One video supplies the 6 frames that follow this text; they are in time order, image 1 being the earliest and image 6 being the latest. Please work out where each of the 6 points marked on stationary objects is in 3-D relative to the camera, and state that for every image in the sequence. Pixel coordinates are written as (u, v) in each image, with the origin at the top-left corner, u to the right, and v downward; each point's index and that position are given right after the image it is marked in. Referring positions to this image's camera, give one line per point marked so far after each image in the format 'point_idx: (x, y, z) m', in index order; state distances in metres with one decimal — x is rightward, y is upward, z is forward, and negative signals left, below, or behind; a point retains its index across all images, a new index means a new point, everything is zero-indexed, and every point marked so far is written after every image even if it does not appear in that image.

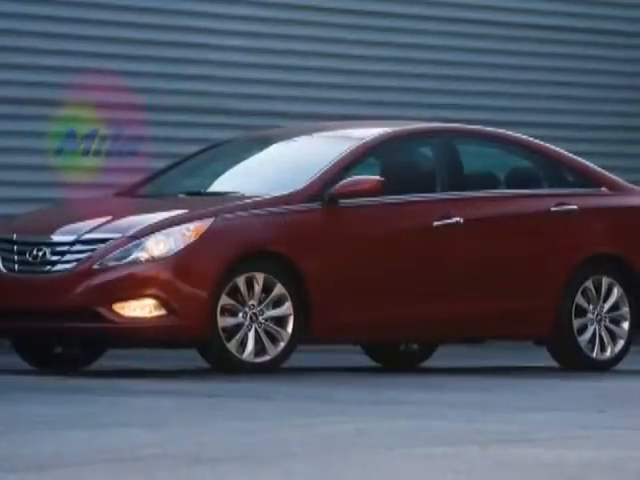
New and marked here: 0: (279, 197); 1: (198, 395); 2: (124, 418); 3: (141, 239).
0: (-0.2, +0.2, +11.6) m
1: (-0.6, -0.8, +11.0) m
2: (-0.9, -0.8, +10.5) m
3: (-0.9, 0.0, +11.1) m
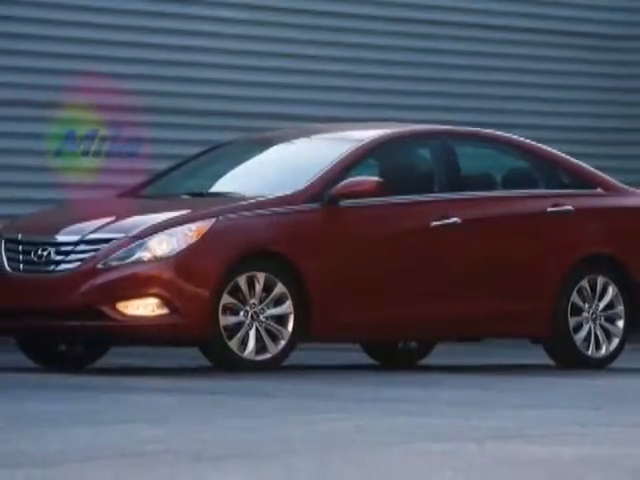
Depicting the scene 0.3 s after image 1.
0: (-0.2, +0.2, +11.8) m
1: (-0.6, -0.8, +11.2) m
2: (-0.9, -0.8, +10.7) m
3: (-0.9, 0.0, +11.3) m
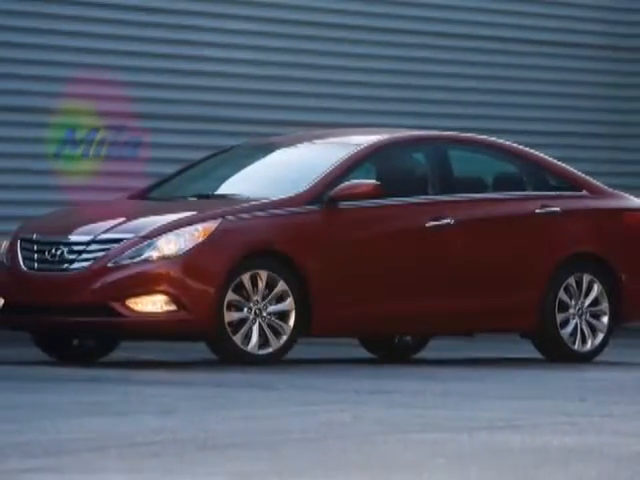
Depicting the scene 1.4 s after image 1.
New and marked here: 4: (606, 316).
0: (-0.2, +0.2, +12.4) m
1: (-0.6, -0.8, +11.8) m
2: (-0.9, -0.8, +11.3) m
3: (-0.9, 0.0, +11.9) m
4: (+1.8, -0.5, +13.7) m
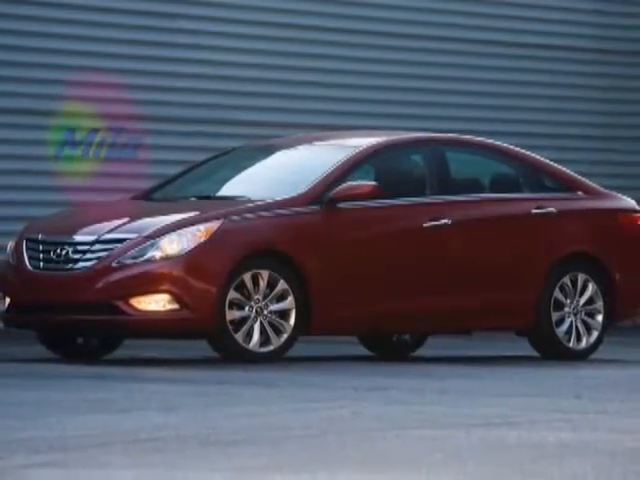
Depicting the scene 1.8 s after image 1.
0: (-0.2, +0.2, +12.6) m
1: (-0.6, -0.8, +12.1) m
2: (-0.9, -0.8, +11.5) m
3: (-0.9, 0.0, +12.1) m
4: (+1.8, -0.5, +13.9) m
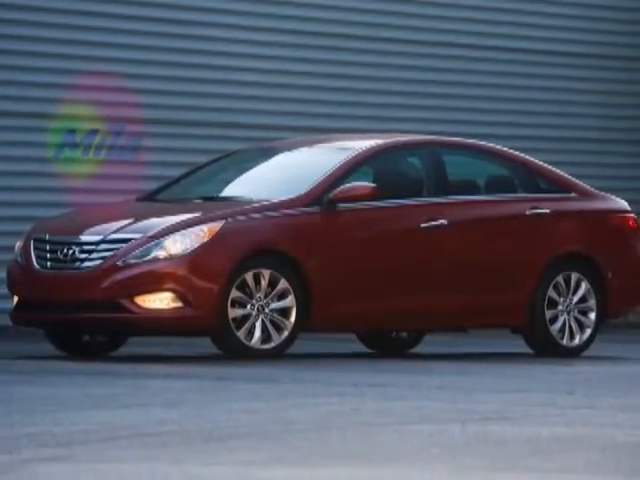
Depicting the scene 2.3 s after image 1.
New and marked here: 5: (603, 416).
0: (-0.2, +0.2, +12.9) m
1: (-0.6, -0.8, +12.4) m
2: (-0.9, -0.8, +11.8) m
3: (-0.9, 0.0, +12.5) m
4: (+1.8, -0.5, +14.2) m
5: (+1.5, -0.9, +11.6) m
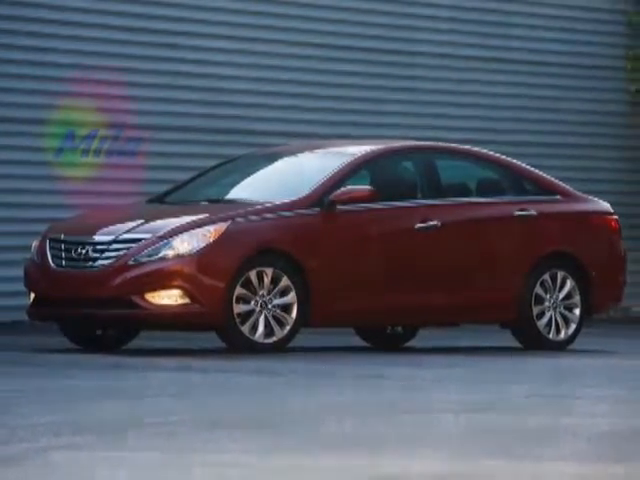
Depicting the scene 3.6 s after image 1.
0: (-0.2, +0.2, +13.7) m
1: (-0.6, -0.8, +13.1) m
2: (-0.9, -0.8, +12.6) m
3: (-0.9, 0.0, +13.2) m
4: (+1.8, -0.5, +15.0) m
5: (+1.5, -0.9, +12.4) m
